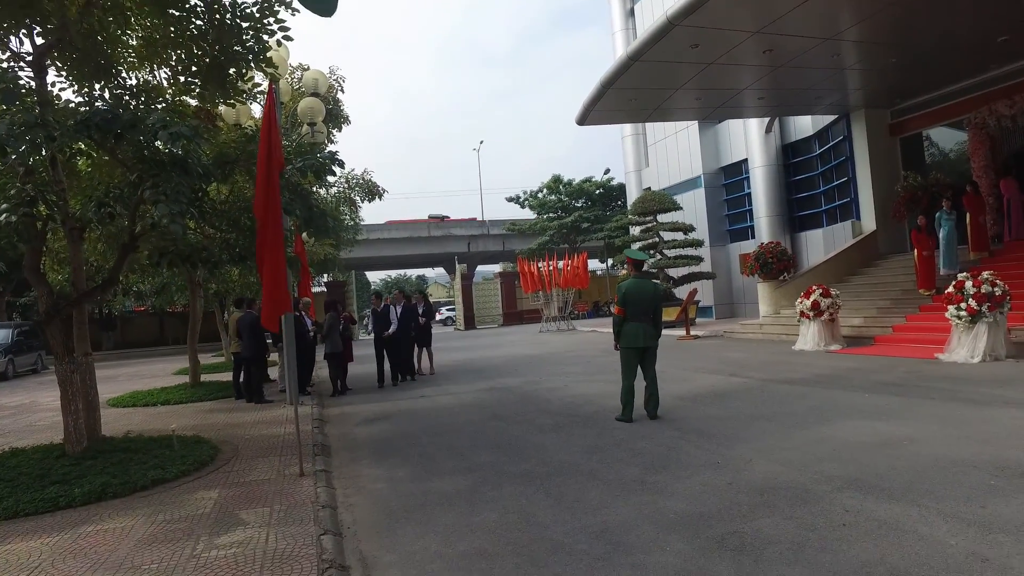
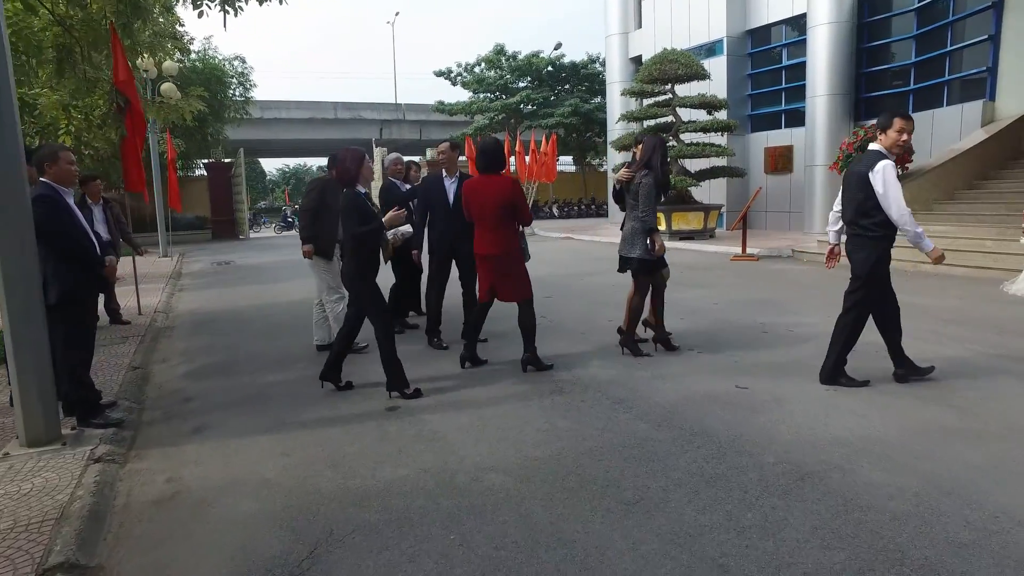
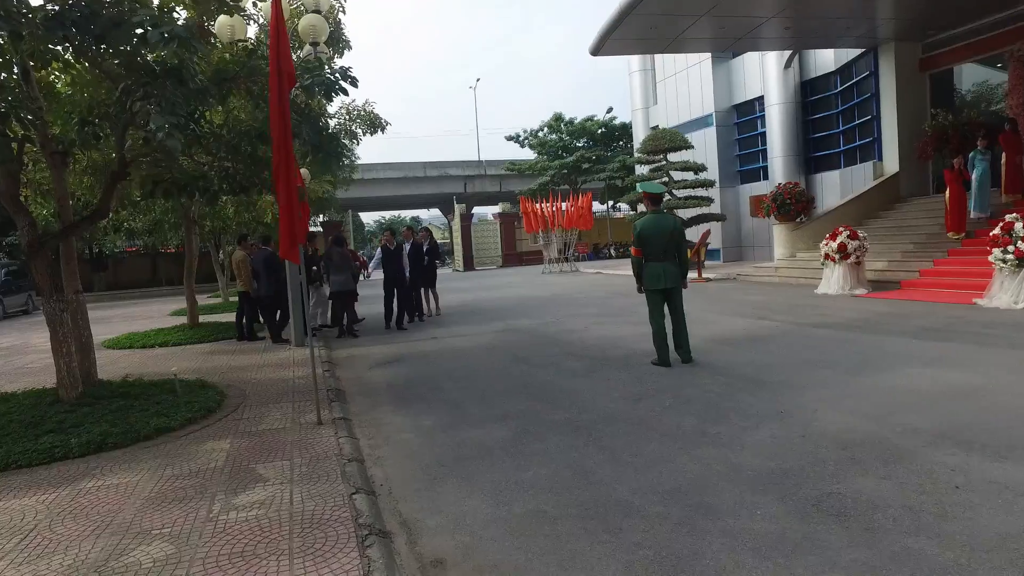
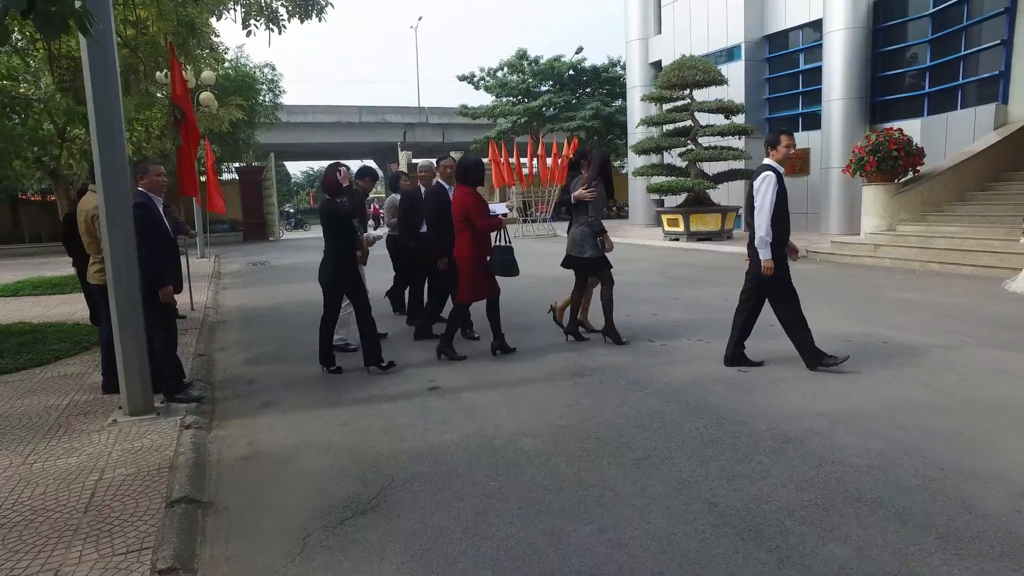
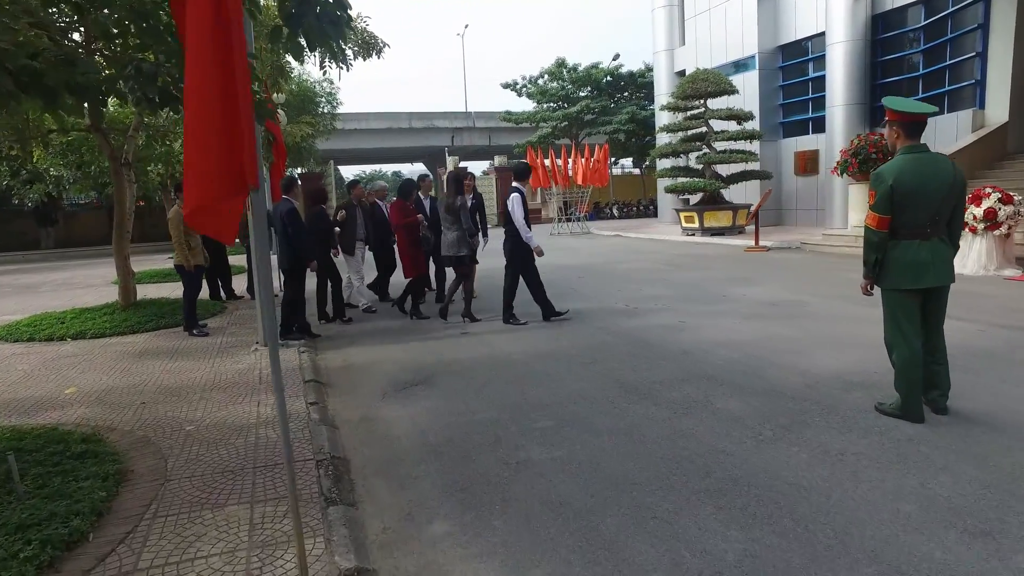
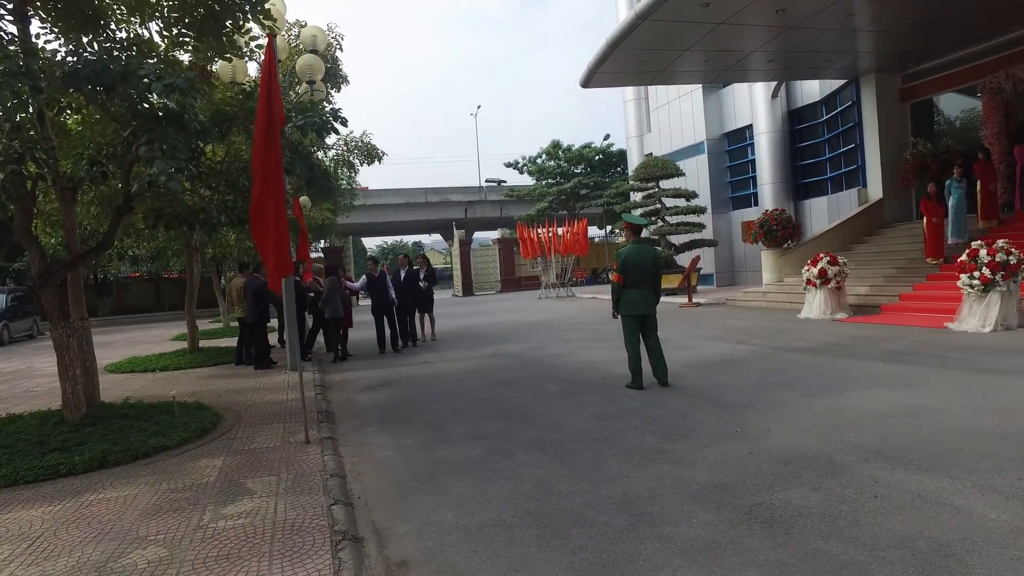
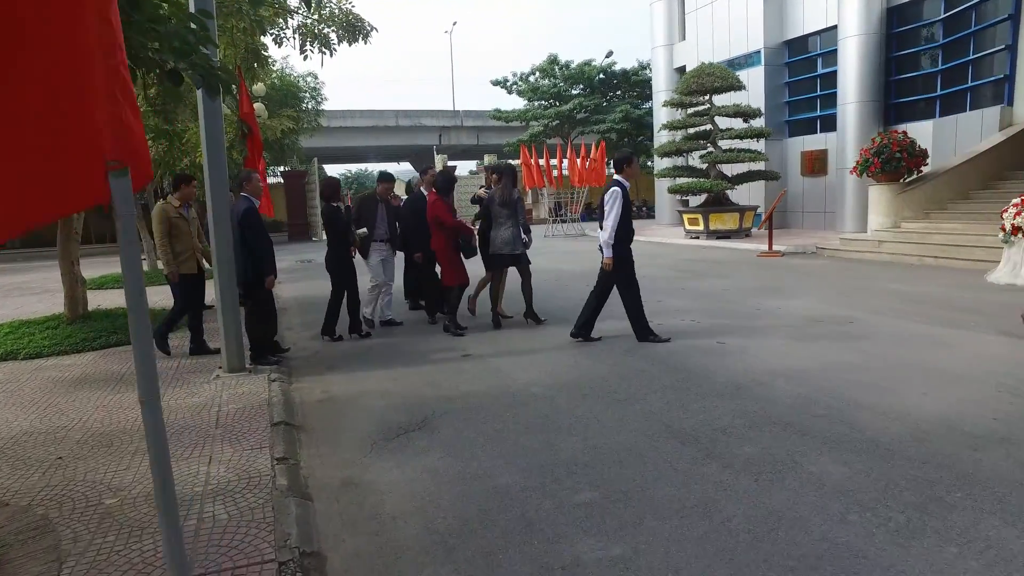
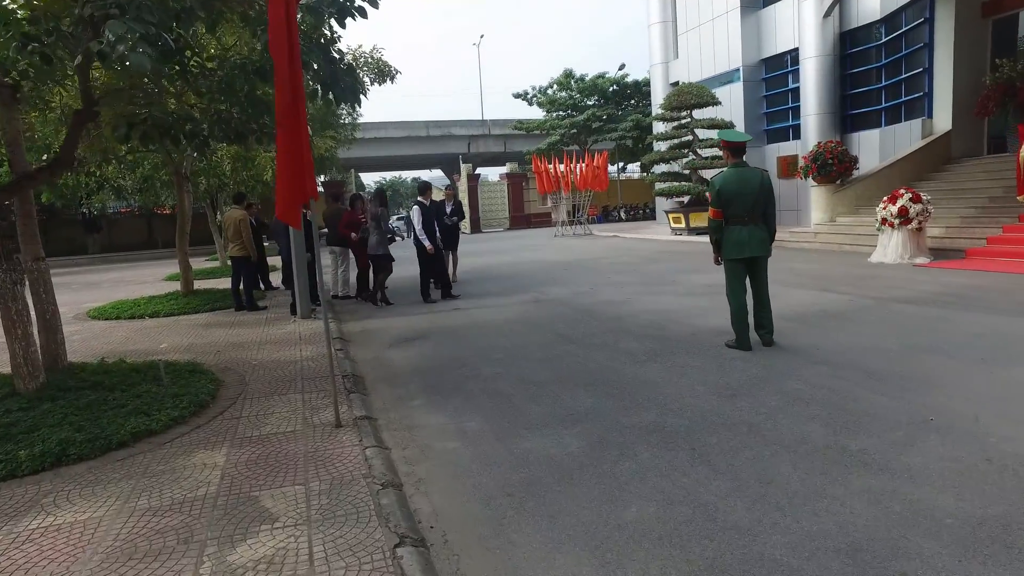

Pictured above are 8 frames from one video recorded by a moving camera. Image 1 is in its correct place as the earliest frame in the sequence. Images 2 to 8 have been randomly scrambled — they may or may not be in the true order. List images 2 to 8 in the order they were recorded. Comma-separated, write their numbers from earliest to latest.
6, 3, 8, 5, 7, 4, 2
